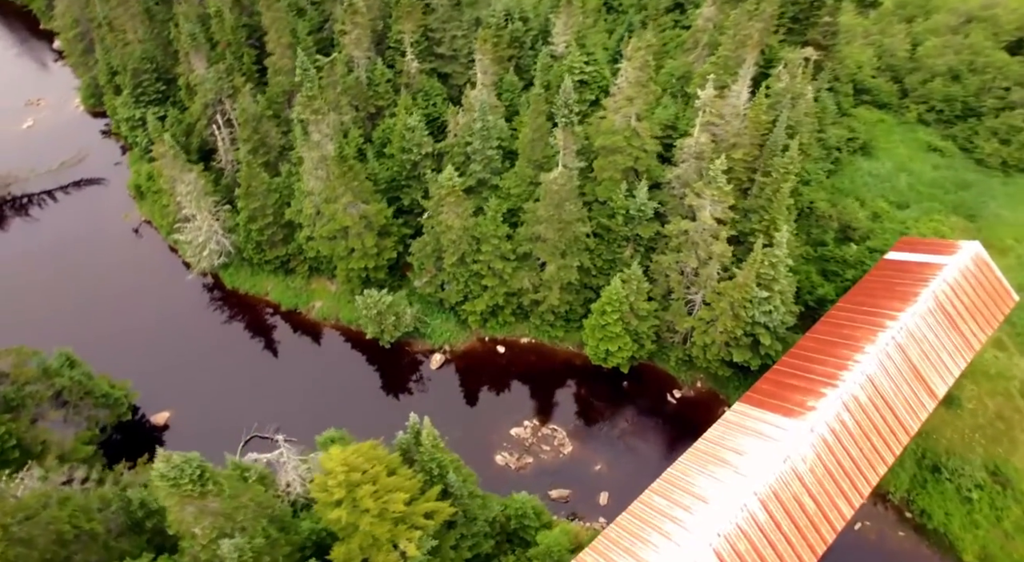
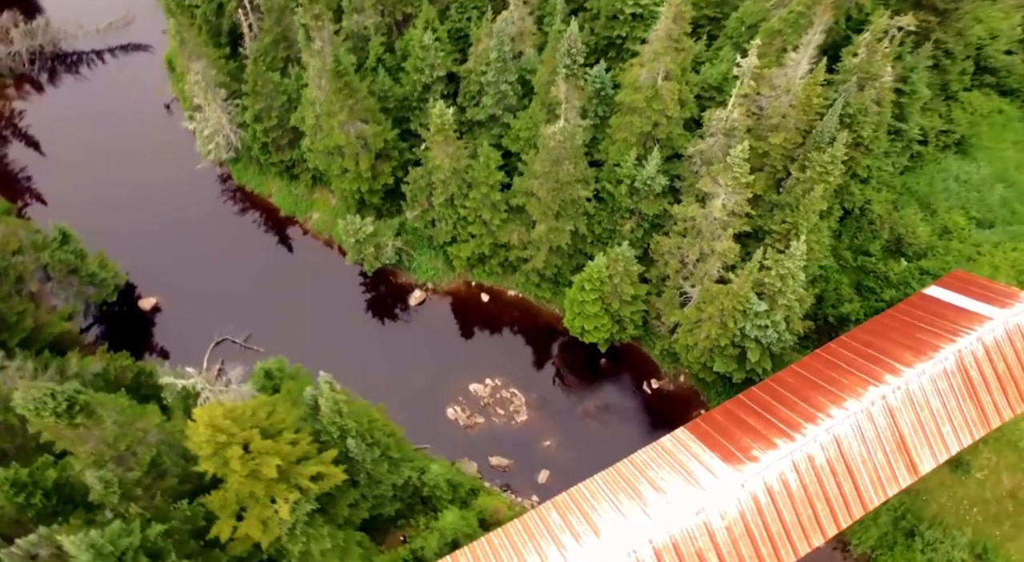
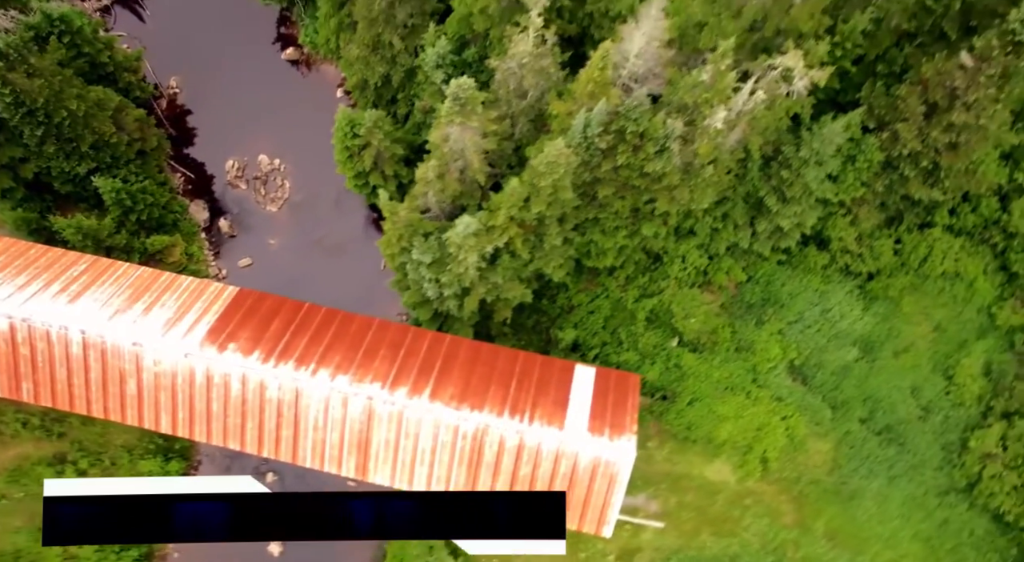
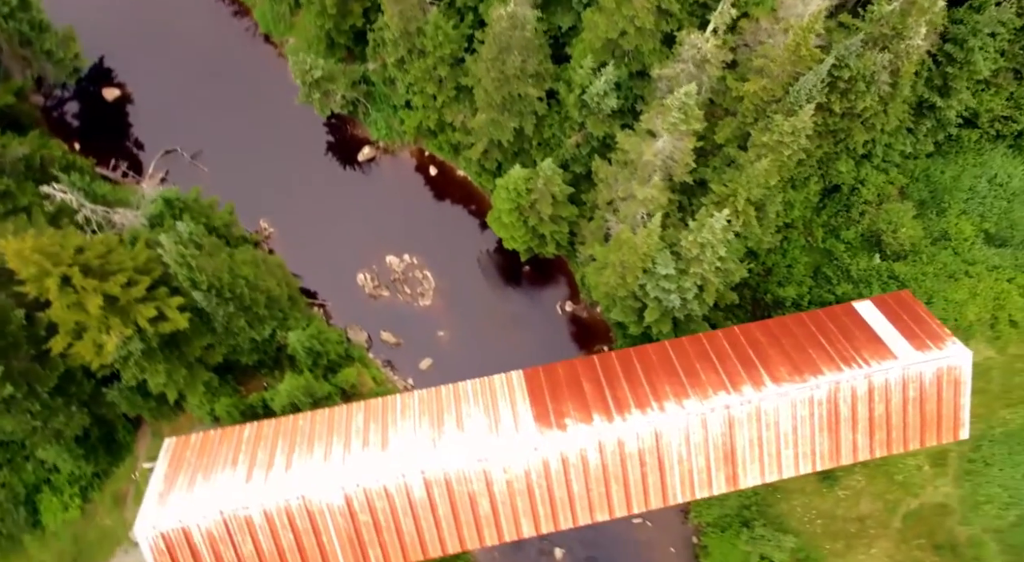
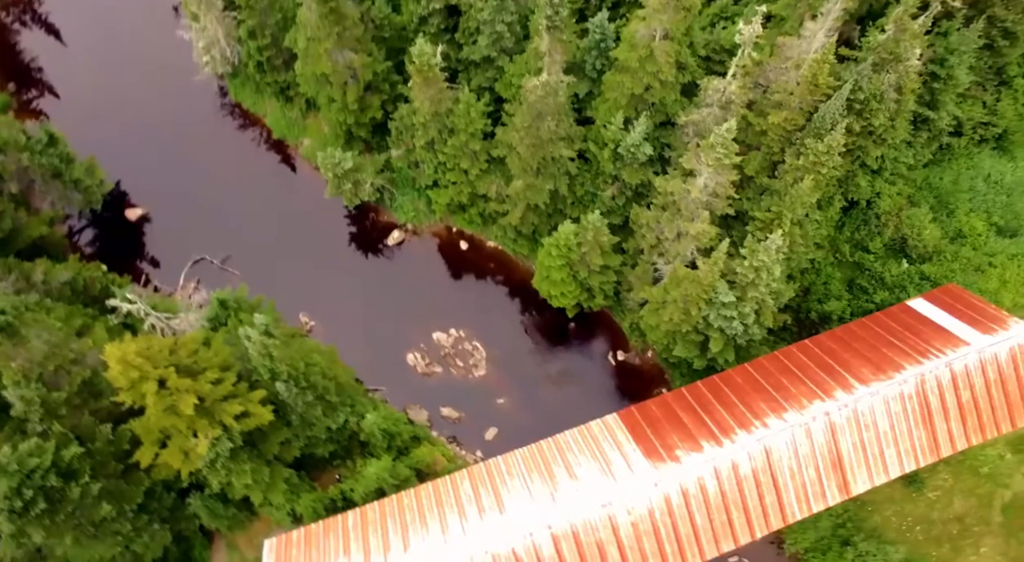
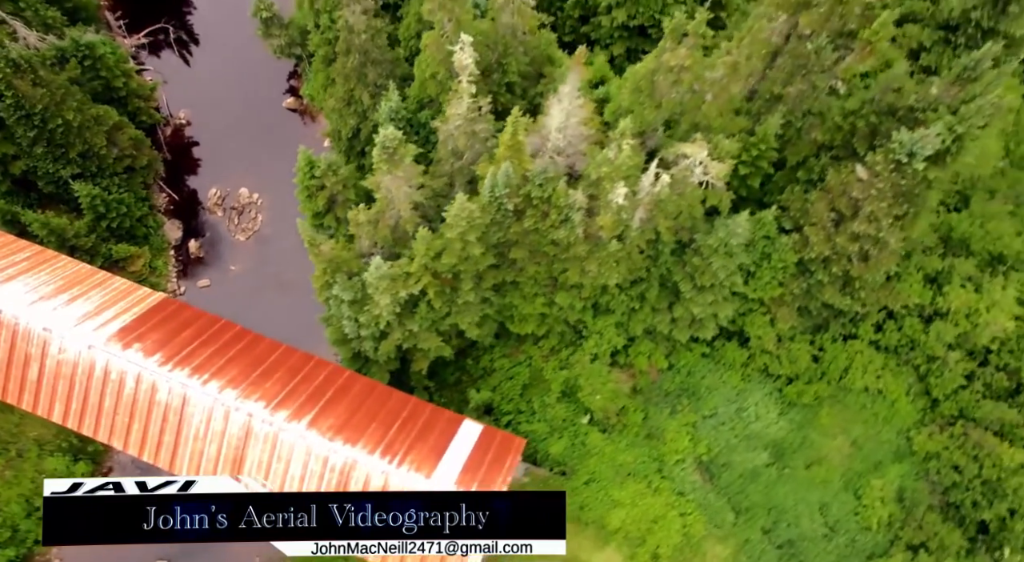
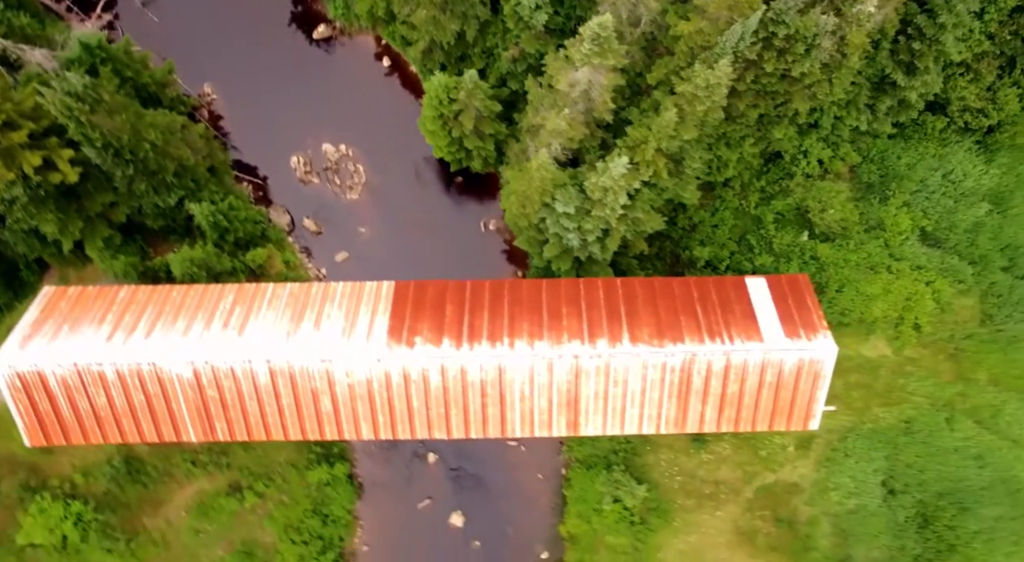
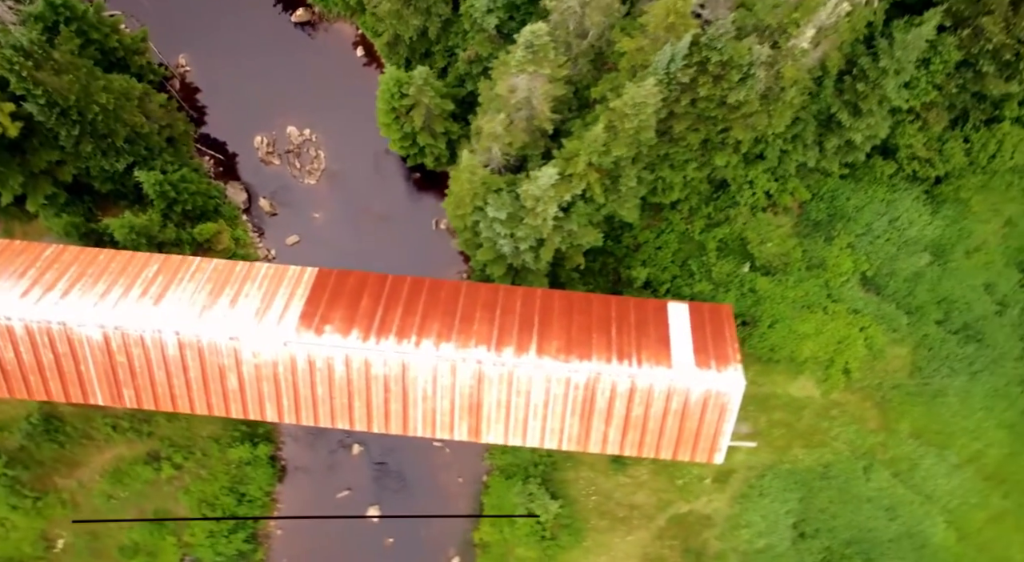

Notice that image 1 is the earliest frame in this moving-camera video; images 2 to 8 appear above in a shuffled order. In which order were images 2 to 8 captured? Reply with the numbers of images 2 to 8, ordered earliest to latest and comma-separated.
2, 5, 4, 7, 8, 3, 6
